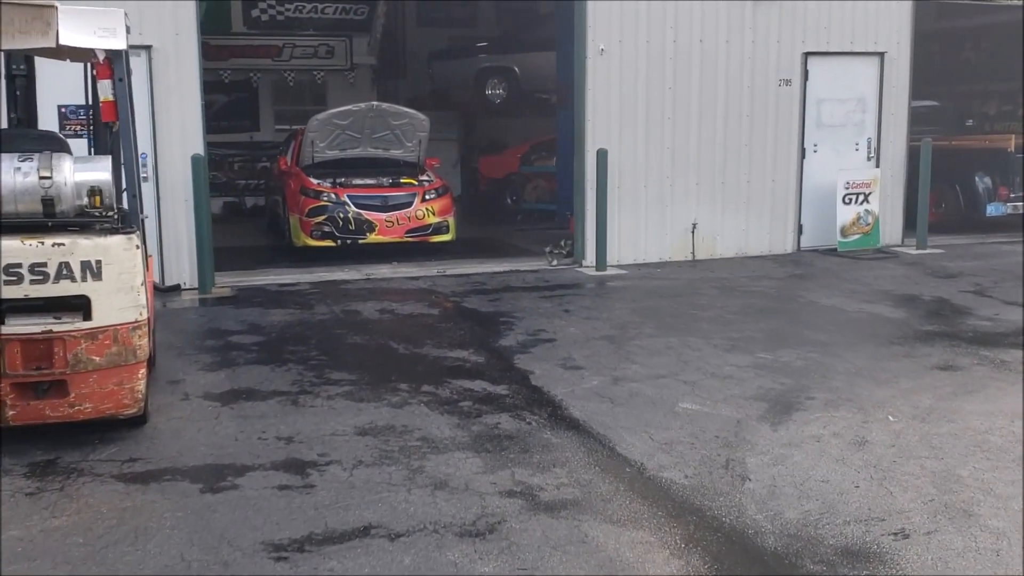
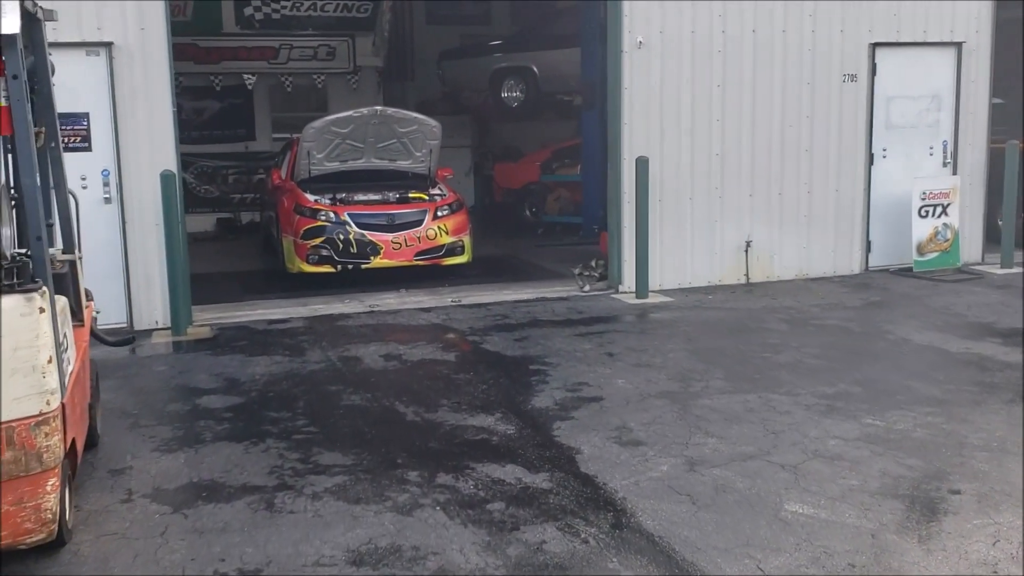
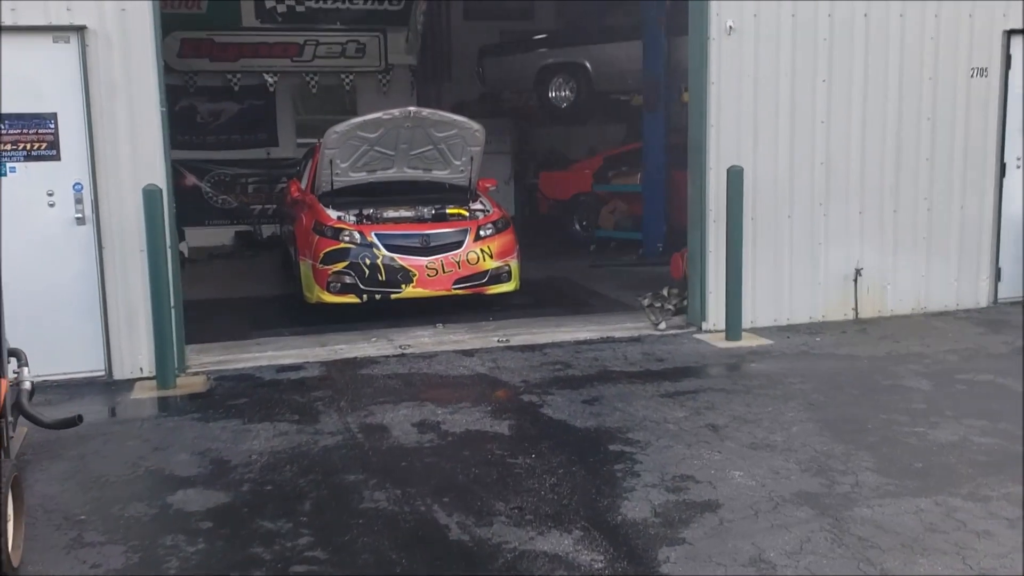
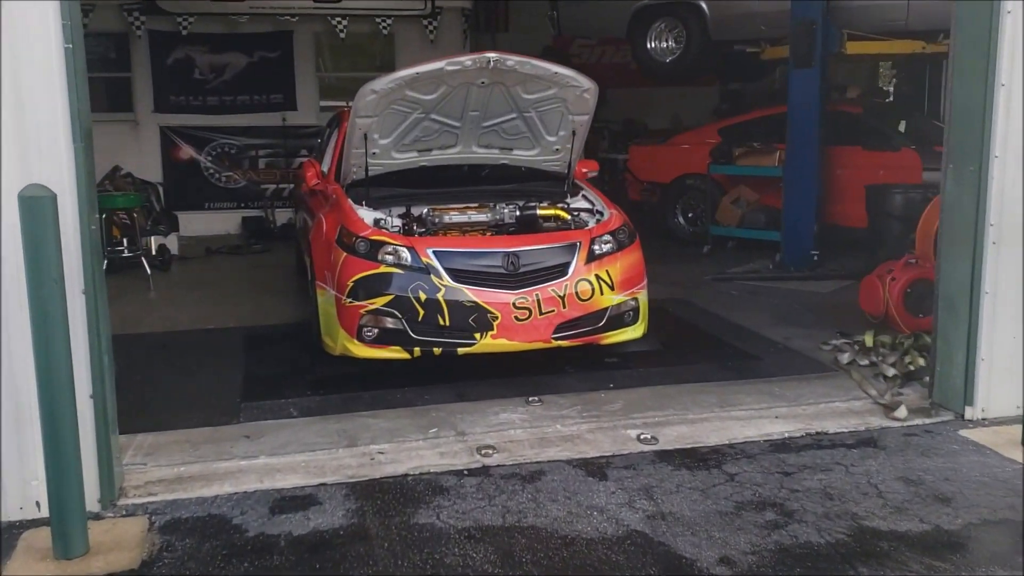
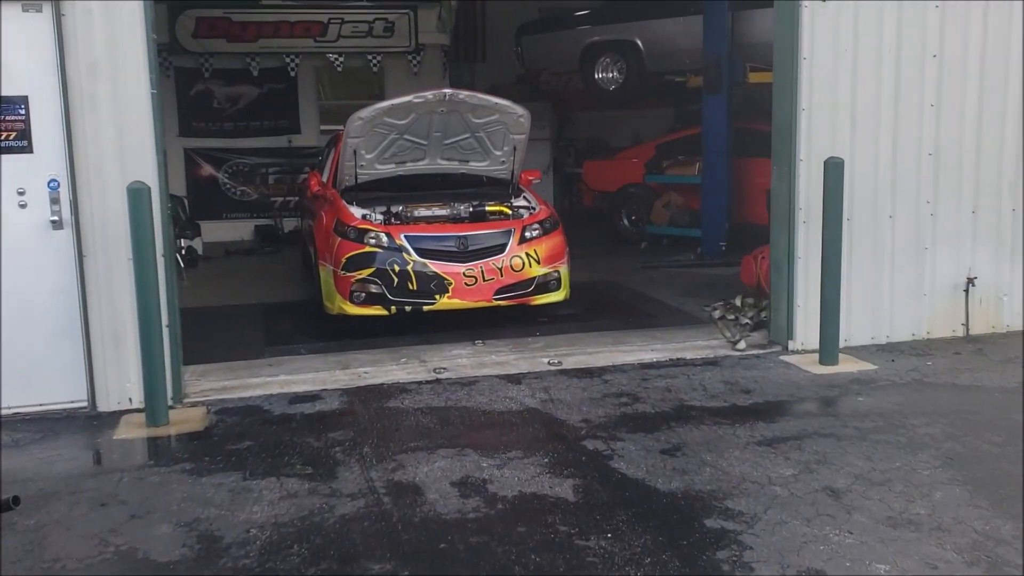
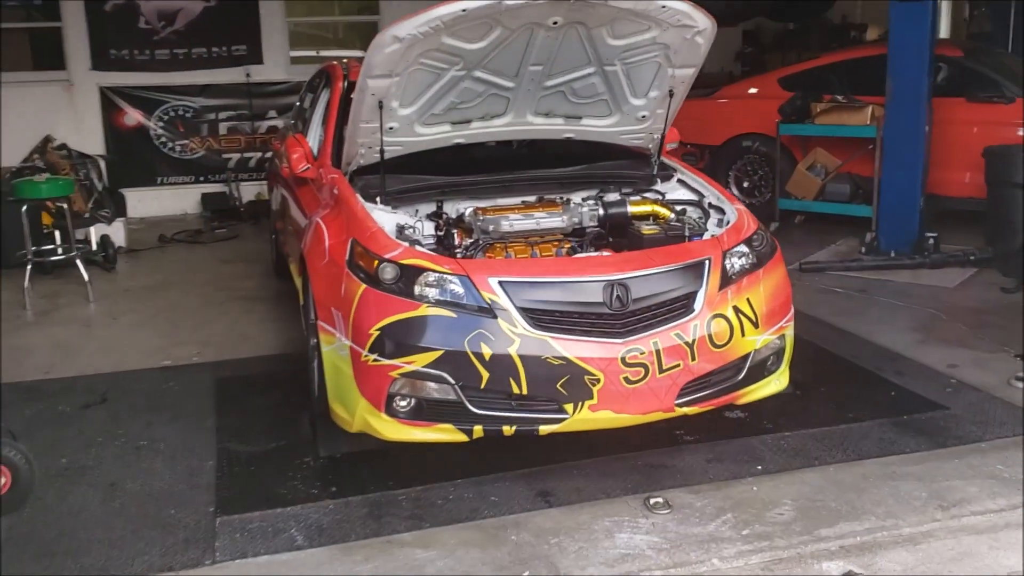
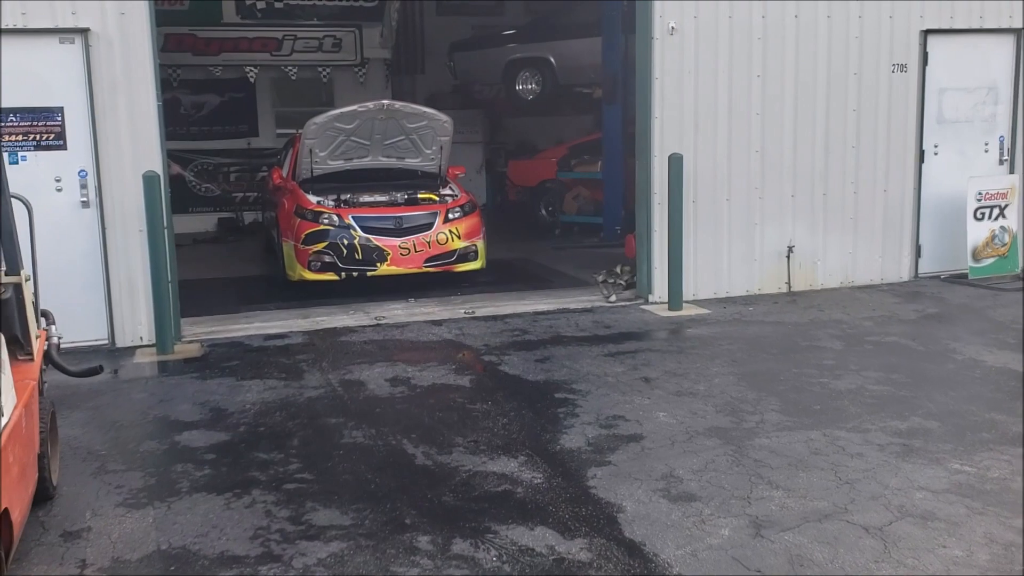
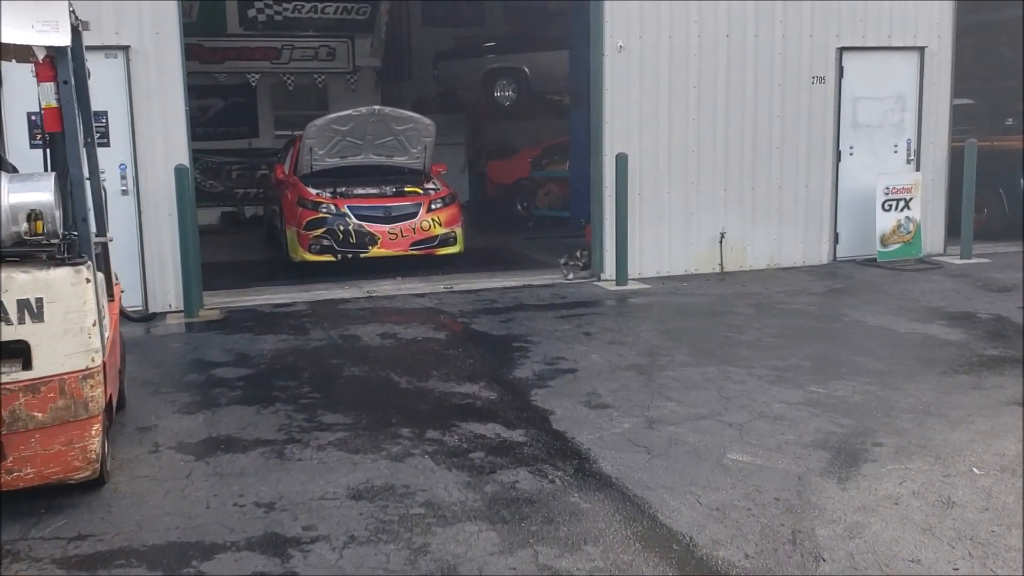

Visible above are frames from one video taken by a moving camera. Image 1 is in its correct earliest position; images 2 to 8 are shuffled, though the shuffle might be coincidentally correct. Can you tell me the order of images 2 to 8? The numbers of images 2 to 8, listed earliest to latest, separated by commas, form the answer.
8, 2, 7, 3, 5, 4, 6
